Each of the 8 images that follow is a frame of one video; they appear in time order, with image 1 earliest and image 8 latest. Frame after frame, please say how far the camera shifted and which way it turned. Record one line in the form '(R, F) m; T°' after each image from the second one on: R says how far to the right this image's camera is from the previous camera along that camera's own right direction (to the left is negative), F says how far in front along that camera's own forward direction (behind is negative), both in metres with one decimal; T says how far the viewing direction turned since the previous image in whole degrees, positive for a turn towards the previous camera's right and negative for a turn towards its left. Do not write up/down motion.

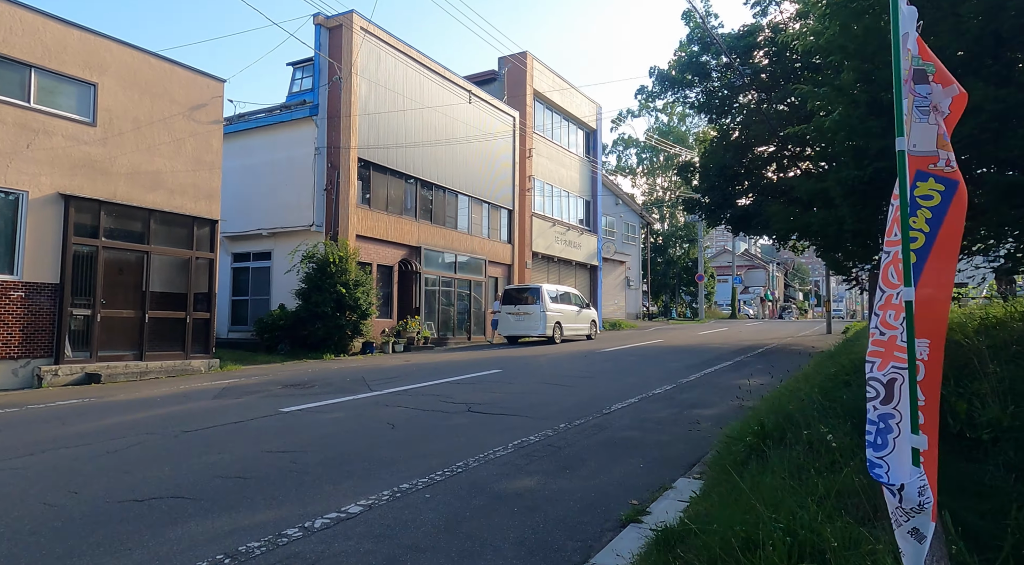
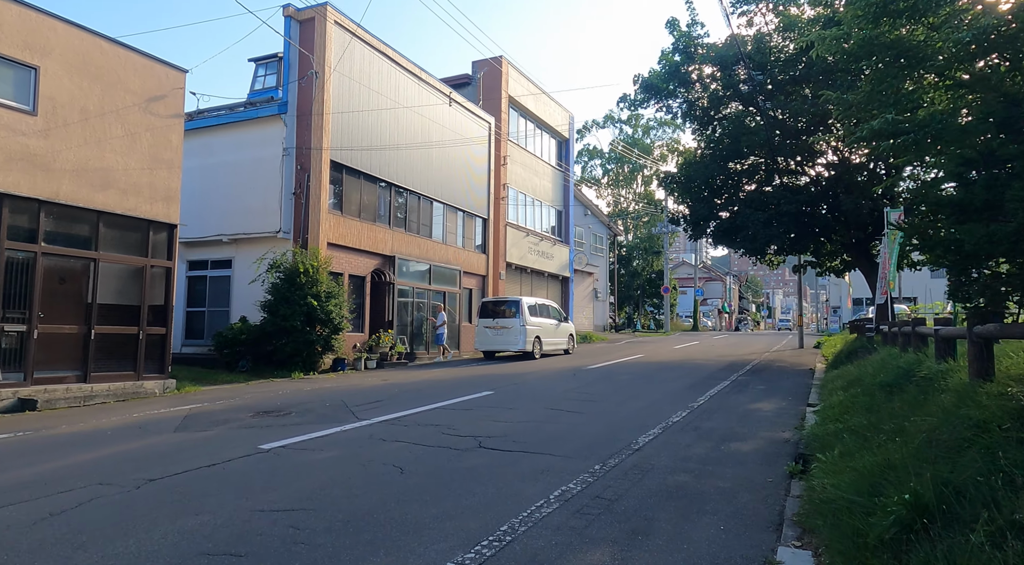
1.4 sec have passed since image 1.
(-0.7, +1.1) m; +4°
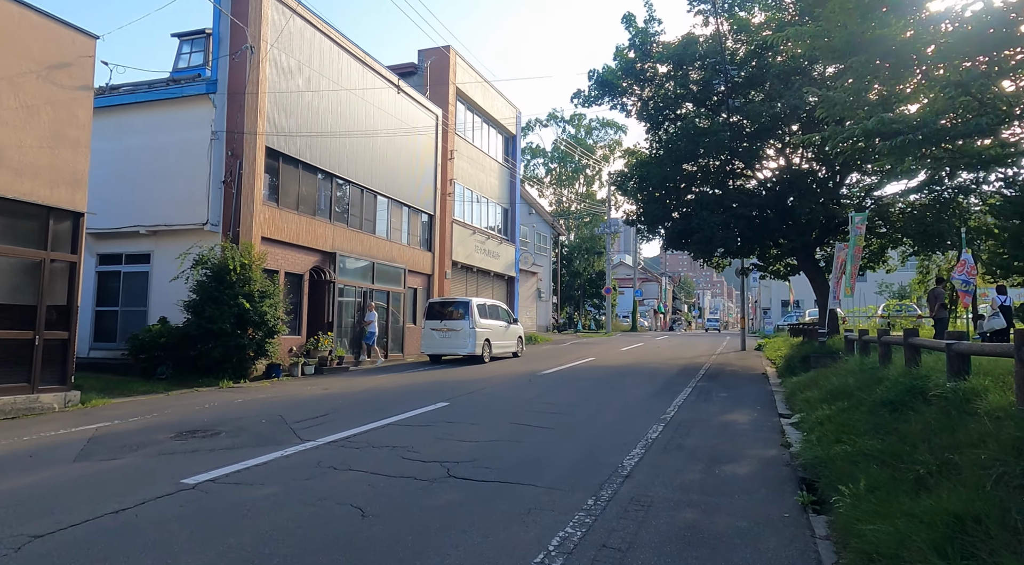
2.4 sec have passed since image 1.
(-0.4, +1.0) m; +5°
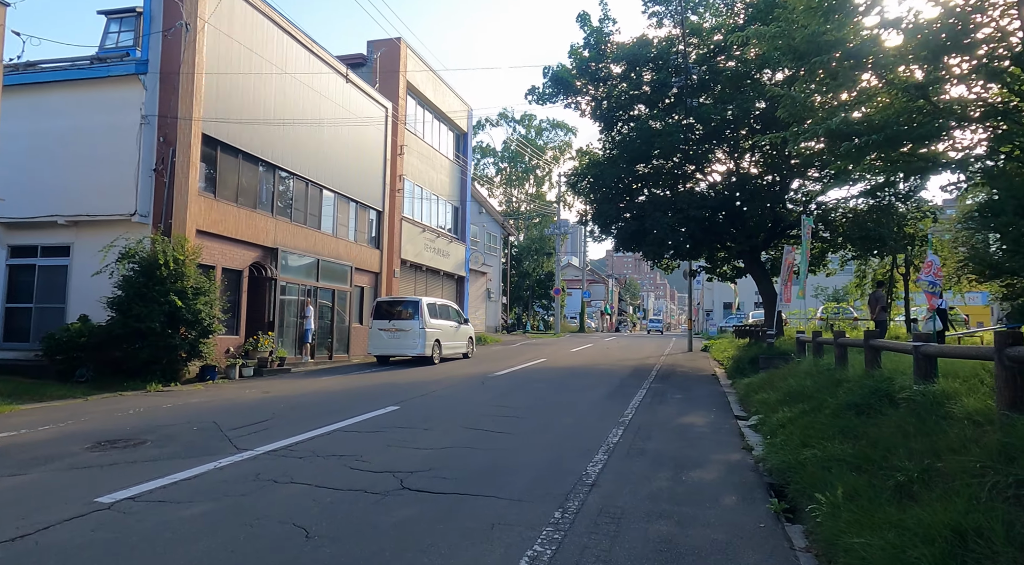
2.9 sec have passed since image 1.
(-0.1, +0.5) m; +4°
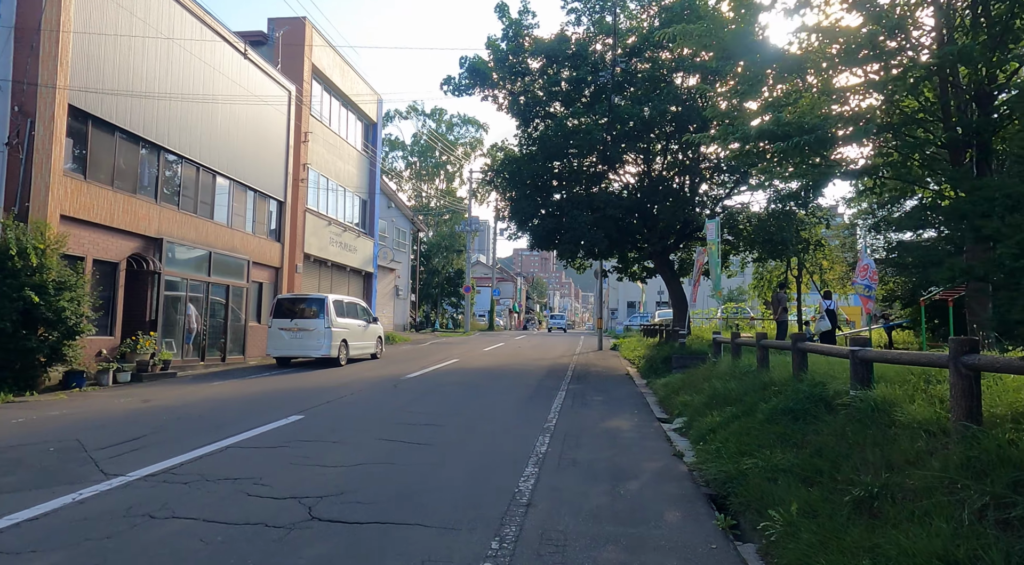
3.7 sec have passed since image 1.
(-0.2, +0.7) m; +8°
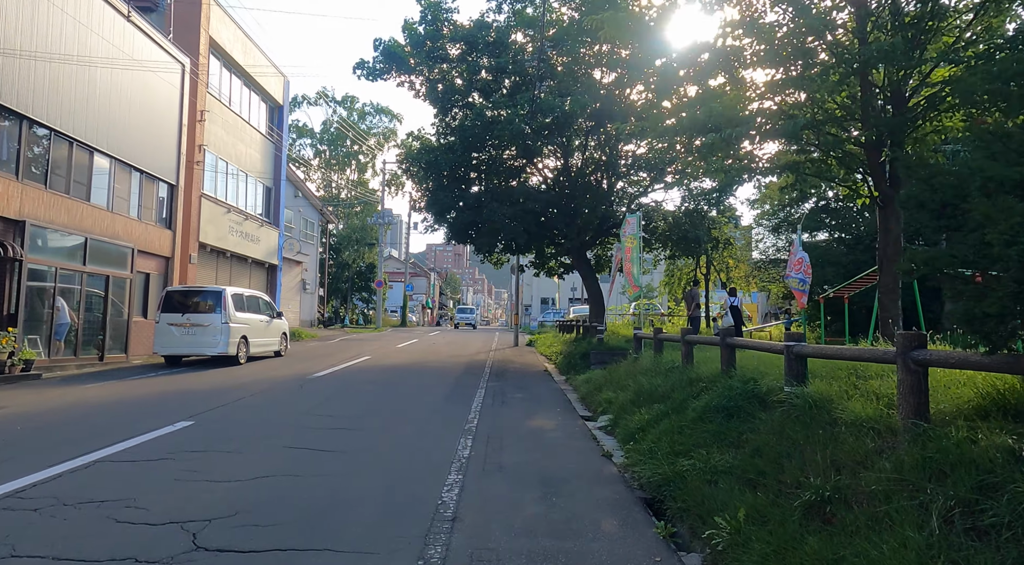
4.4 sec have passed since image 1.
(-0.1, +0.6) m; +7°
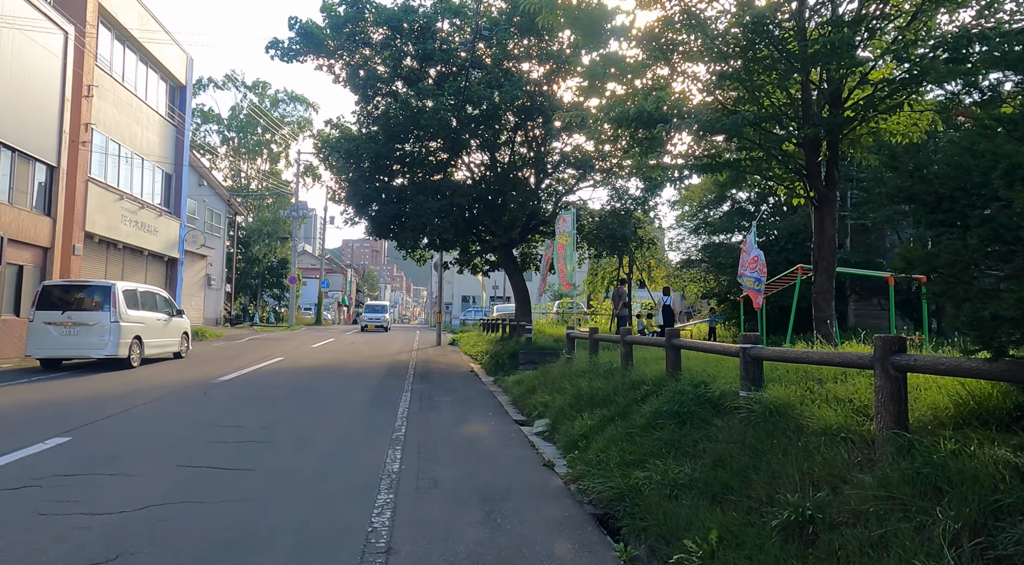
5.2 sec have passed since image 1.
(-0.2, +0.7) m; +7°
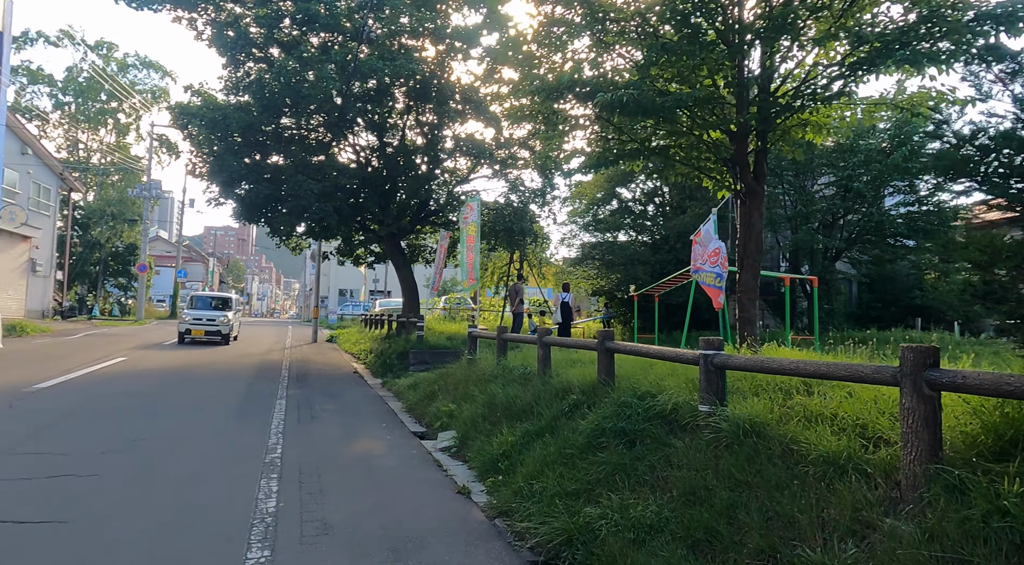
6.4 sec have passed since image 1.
(-0.3, +1.3) m; +10°
